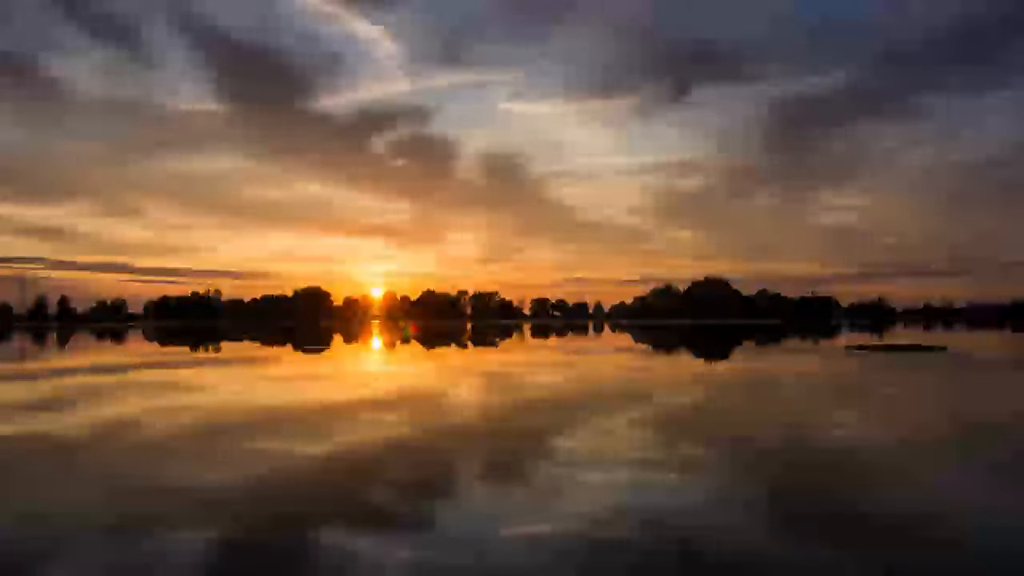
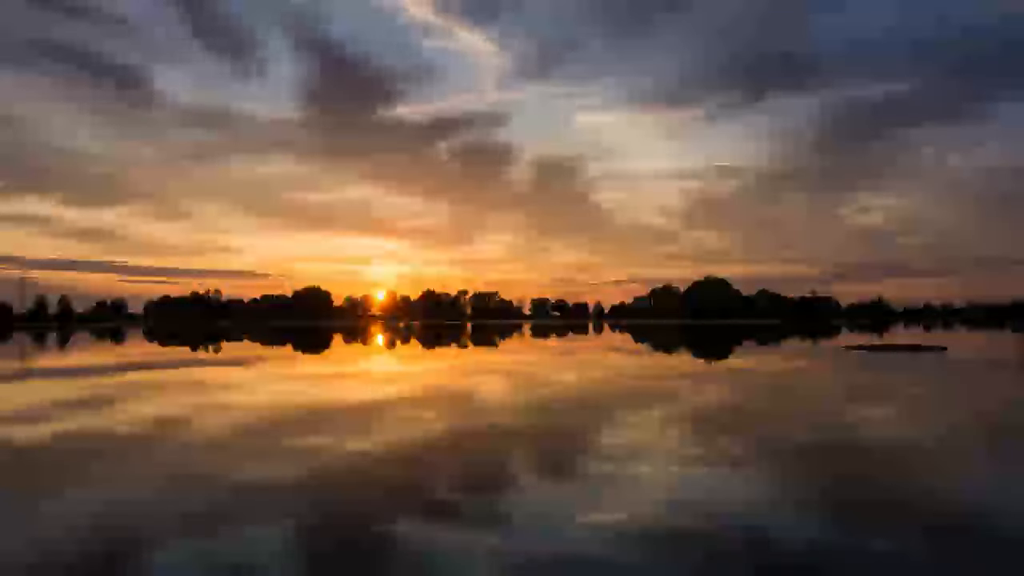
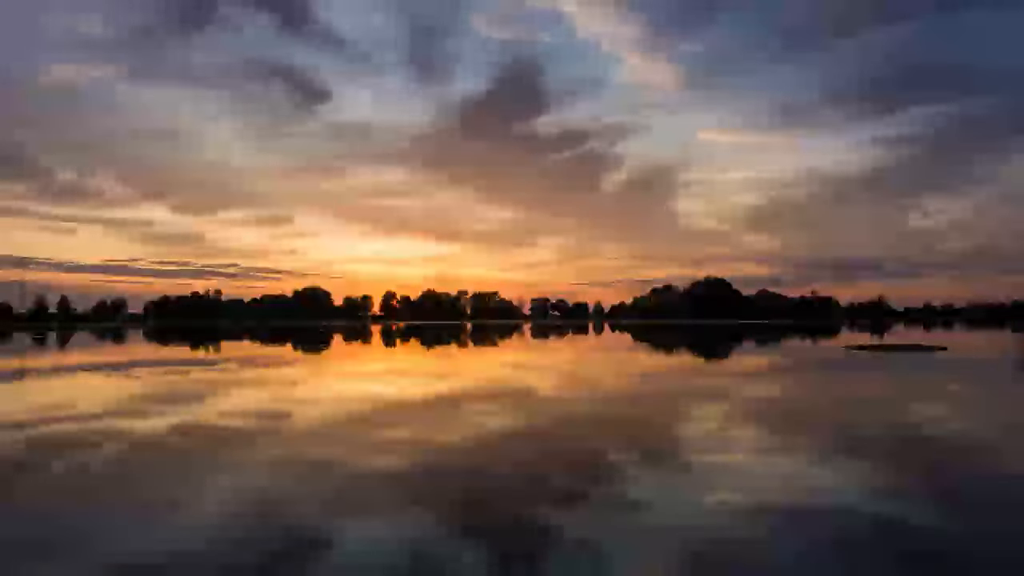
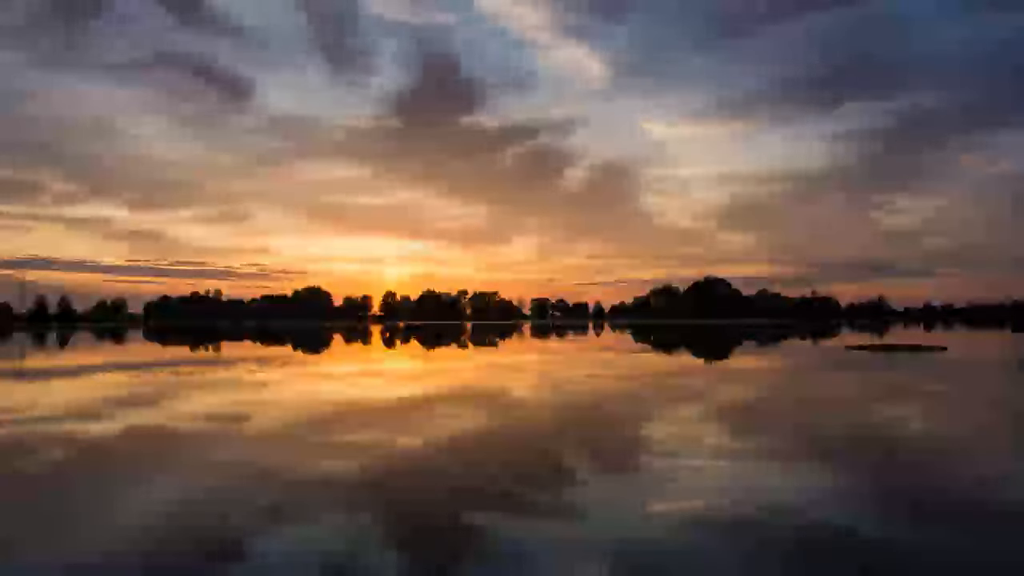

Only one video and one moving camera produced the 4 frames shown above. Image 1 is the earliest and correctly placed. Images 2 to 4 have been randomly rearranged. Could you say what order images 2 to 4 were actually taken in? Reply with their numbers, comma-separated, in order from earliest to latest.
2, 4, 3
